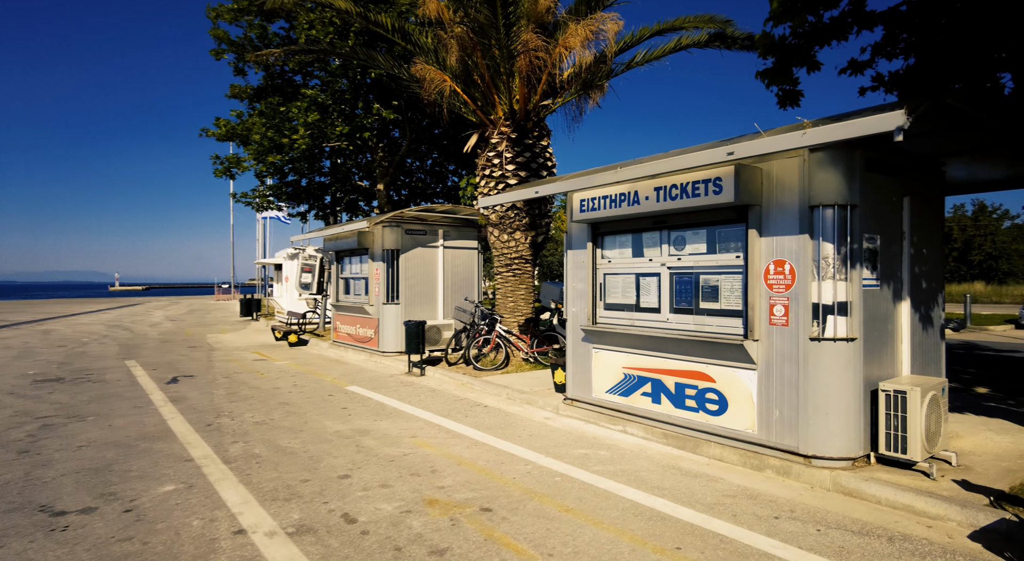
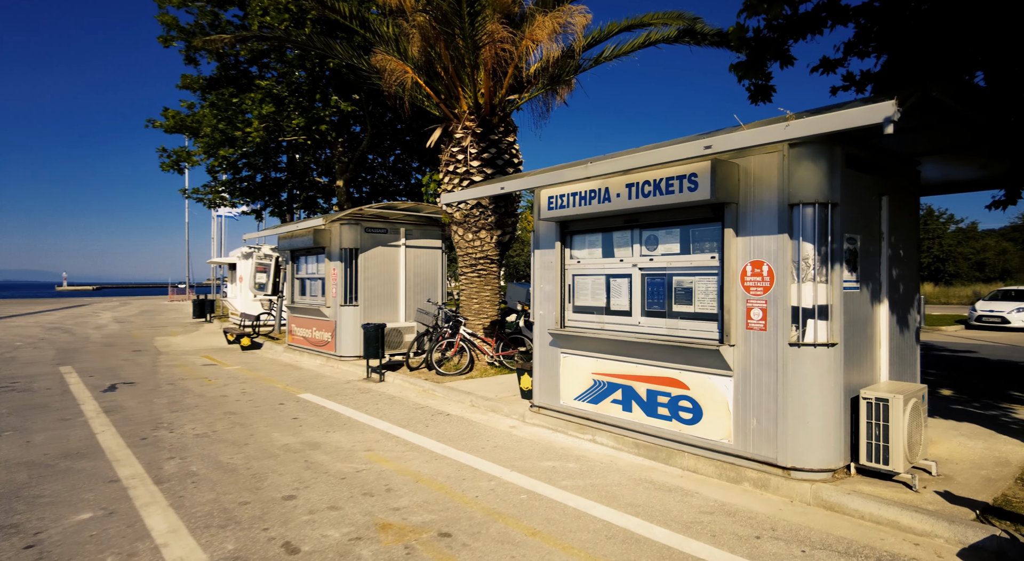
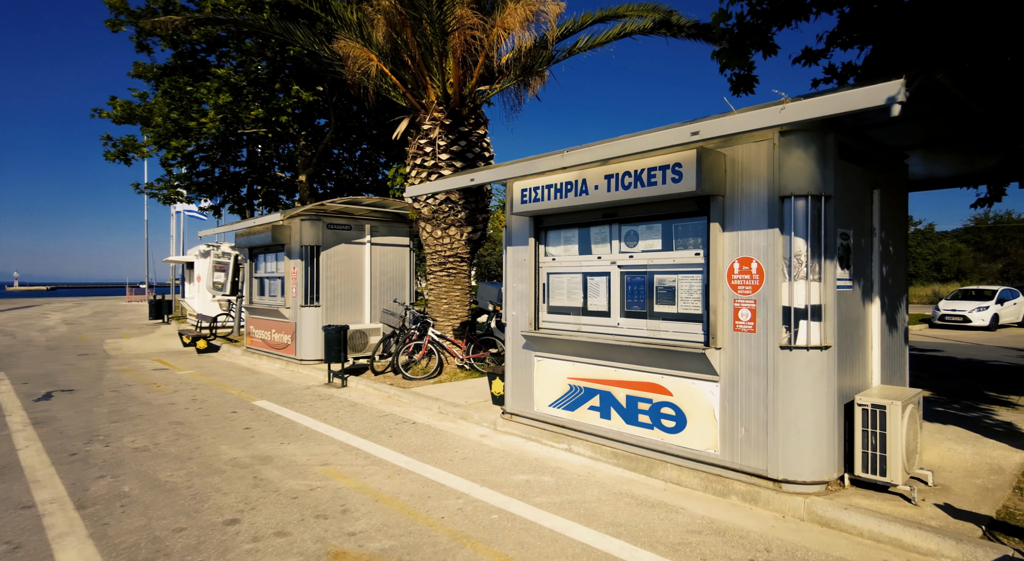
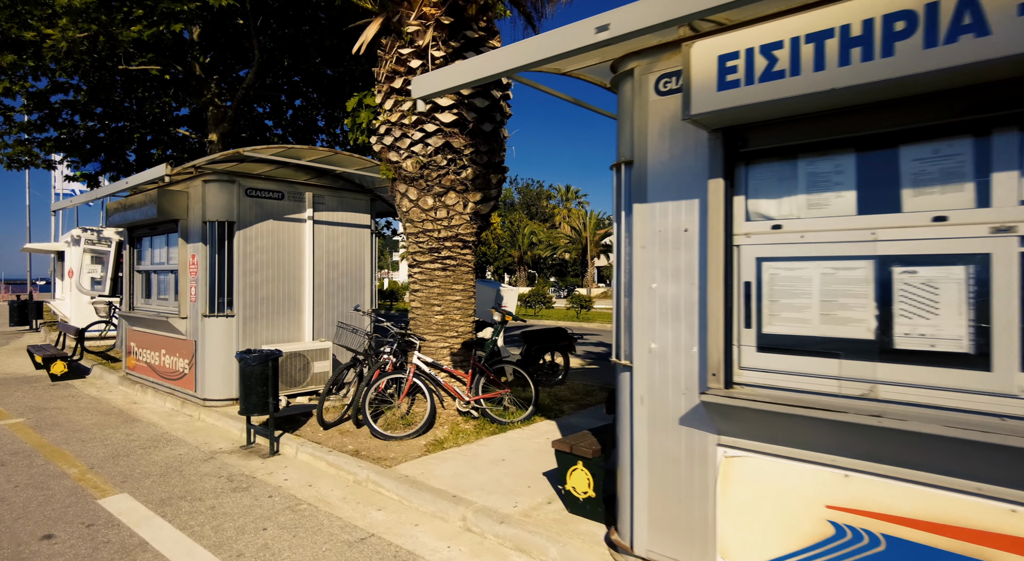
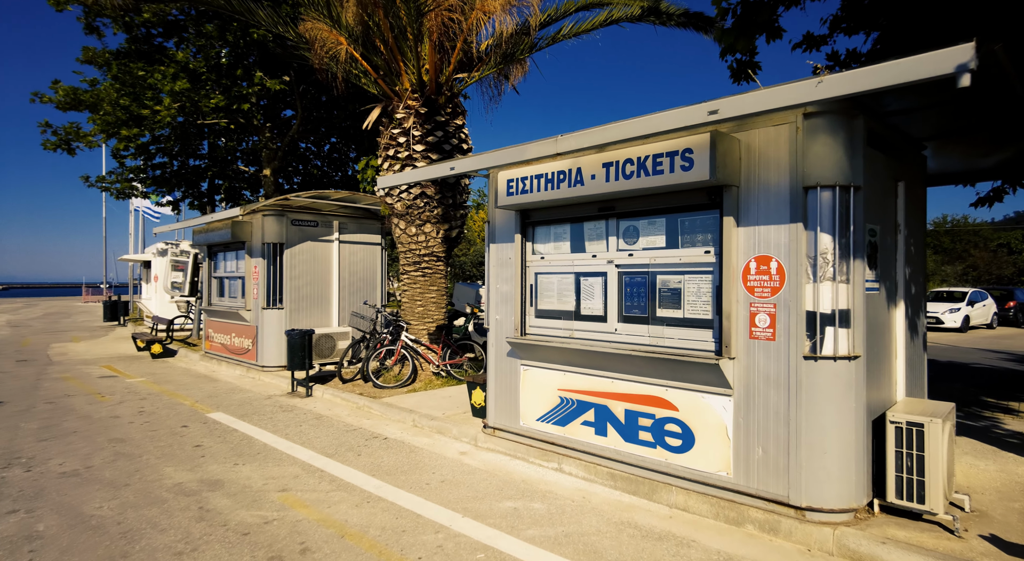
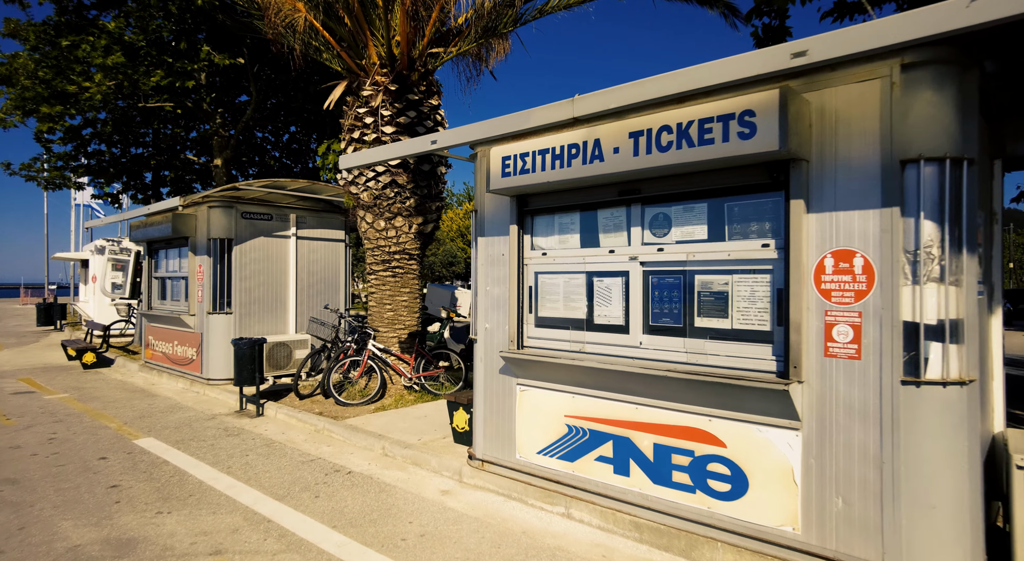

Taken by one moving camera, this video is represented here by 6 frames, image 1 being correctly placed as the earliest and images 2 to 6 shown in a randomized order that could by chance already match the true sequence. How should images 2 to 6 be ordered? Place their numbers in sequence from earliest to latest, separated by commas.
2, 3, 5, 6, 4
